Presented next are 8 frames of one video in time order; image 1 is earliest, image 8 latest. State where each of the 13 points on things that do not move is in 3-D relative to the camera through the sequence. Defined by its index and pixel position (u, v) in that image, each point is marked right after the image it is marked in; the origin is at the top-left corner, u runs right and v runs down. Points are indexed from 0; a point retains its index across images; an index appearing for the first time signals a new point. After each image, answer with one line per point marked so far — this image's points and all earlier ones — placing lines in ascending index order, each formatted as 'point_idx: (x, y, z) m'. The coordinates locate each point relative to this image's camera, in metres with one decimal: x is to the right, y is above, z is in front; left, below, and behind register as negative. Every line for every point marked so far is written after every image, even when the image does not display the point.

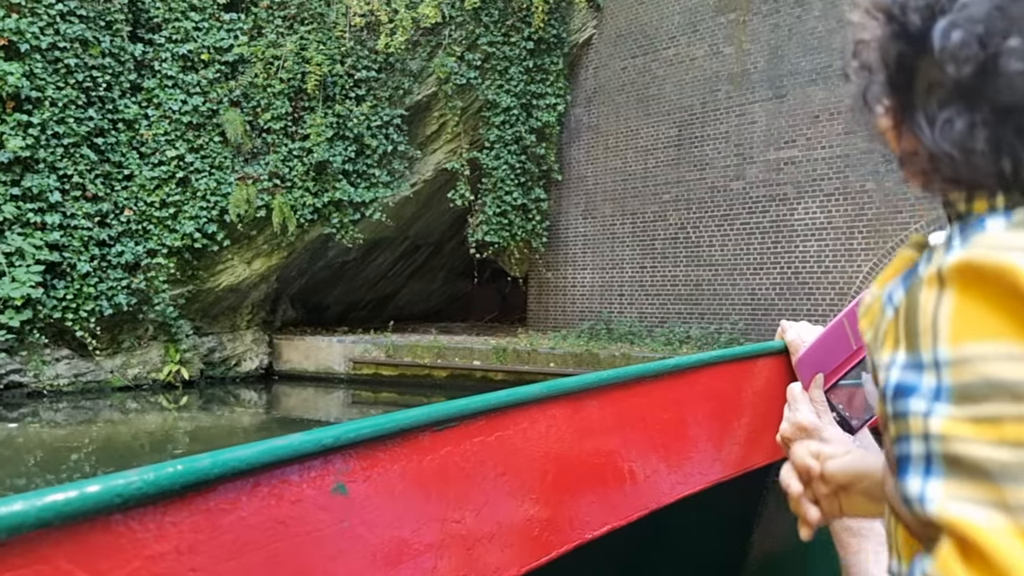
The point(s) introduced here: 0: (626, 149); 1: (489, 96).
0: (+1.8, +2.1, +11.6) m
1: (-0.3, +2.8, +10.7) m
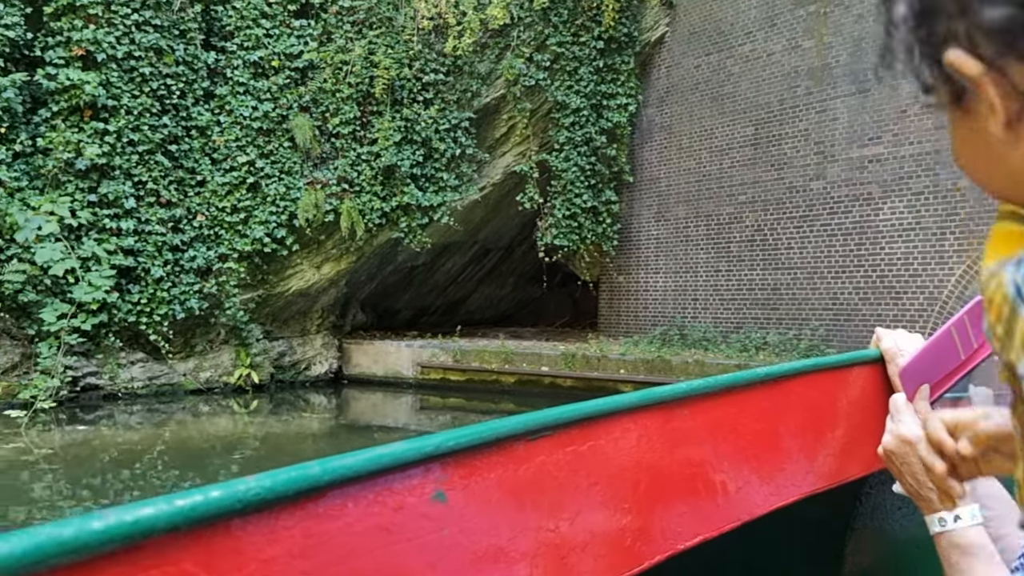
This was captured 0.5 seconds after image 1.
0: (+2.9, +2.1, +11.2) m
1: (+0.7, +2.7, +10.5) m
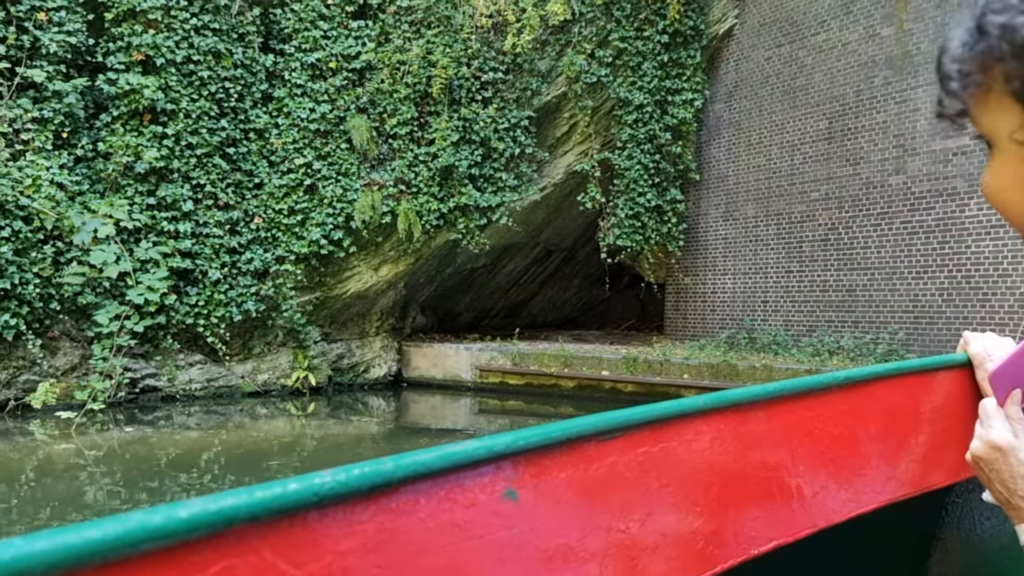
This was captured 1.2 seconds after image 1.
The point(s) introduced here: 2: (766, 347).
0: (+3.7, +2.0, +10.6) m
1: (+1.5, +2.7, +10.1) m
2: (+3.5, -0.8, +9.9) m
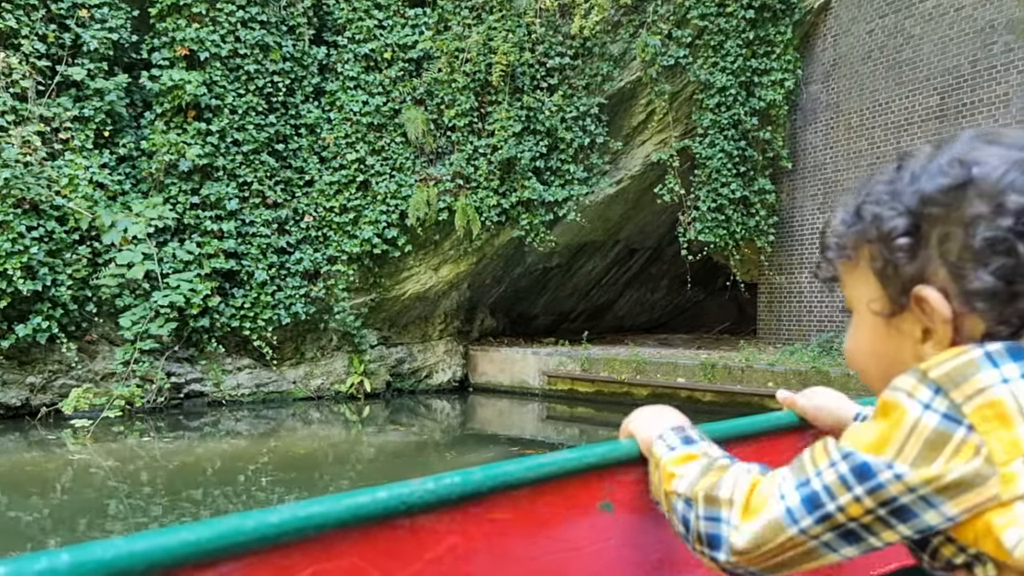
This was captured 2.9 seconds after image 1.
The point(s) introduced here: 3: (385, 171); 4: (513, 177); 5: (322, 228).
0: (+4.7, +2.0, +9.4) m
1: (+2.4, +2.7, +9.2) m
2: (+4.3, -0.8, +8.7) m
3: (-1.5, +1.3, +8.2) m
4: (0.0, +1.3, +8.7) m
5: (-2.2, +0.7, +8.0) m
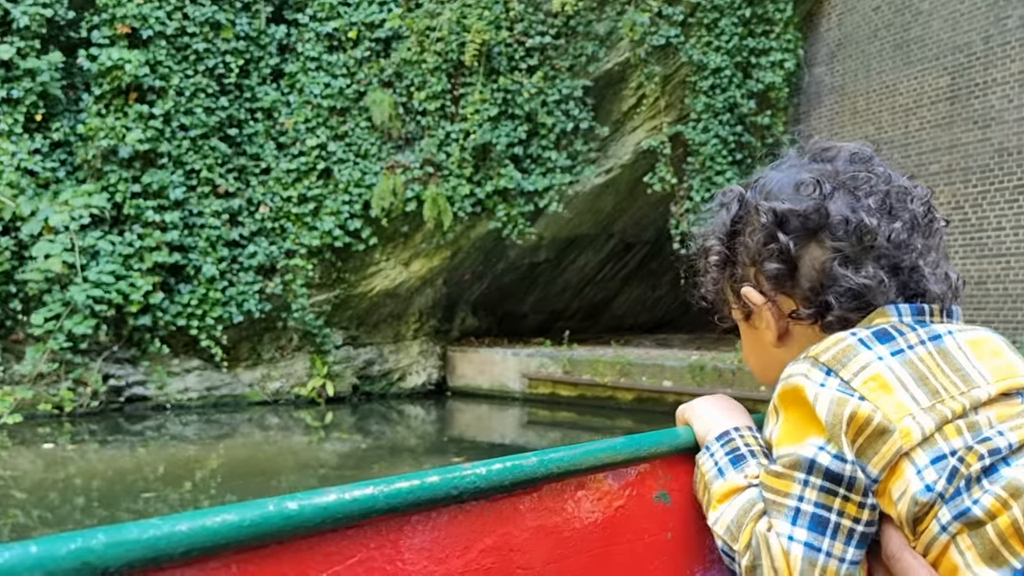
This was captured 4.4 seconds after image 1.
0: (+4.4, +2.1, +8.7) m
1: (+2.1, +2.7, +8.6) m
2: (+4.0, -0.7, +8.1) m
3: (-1.7, +1.3, +7.6) m
4: (-0.3, +1.4, +8.1) m
5: (-2.4, +0.7, +7.5) m
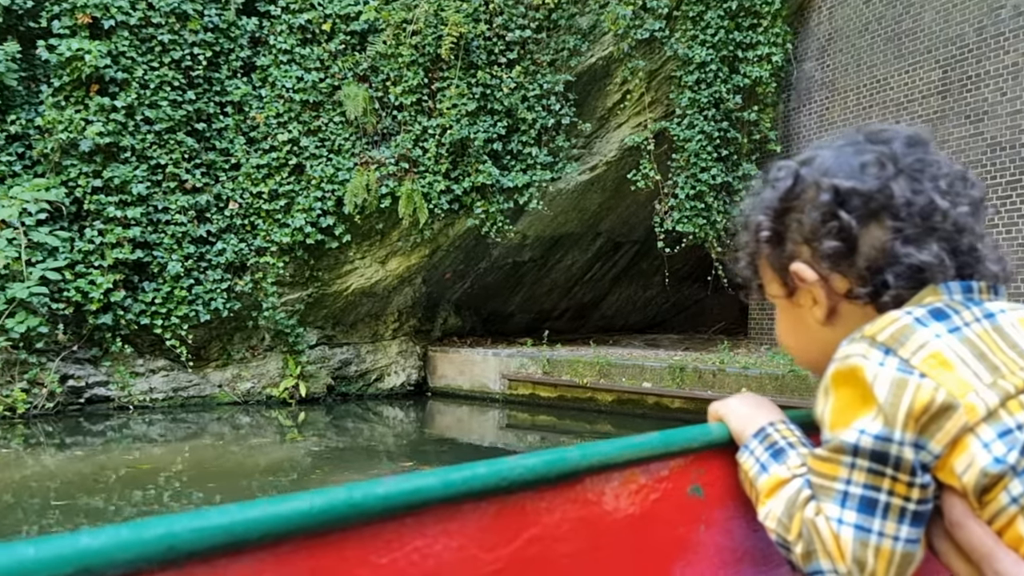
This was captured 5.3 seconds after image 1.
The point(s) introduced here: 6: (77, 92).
0: (+4.2, +2.1, +8.5) m
1: (+1.9, +2.7, +8.4) m
2: (+3.8, -0.7, +7.9) m
3: (-2.0, +1.4, +7.5) m
4: (-0.5, +1.4, +7.9) m
5: (-2.7, +0.7, +7.3) m
6: (-3.9, +1.8, +6.7) m
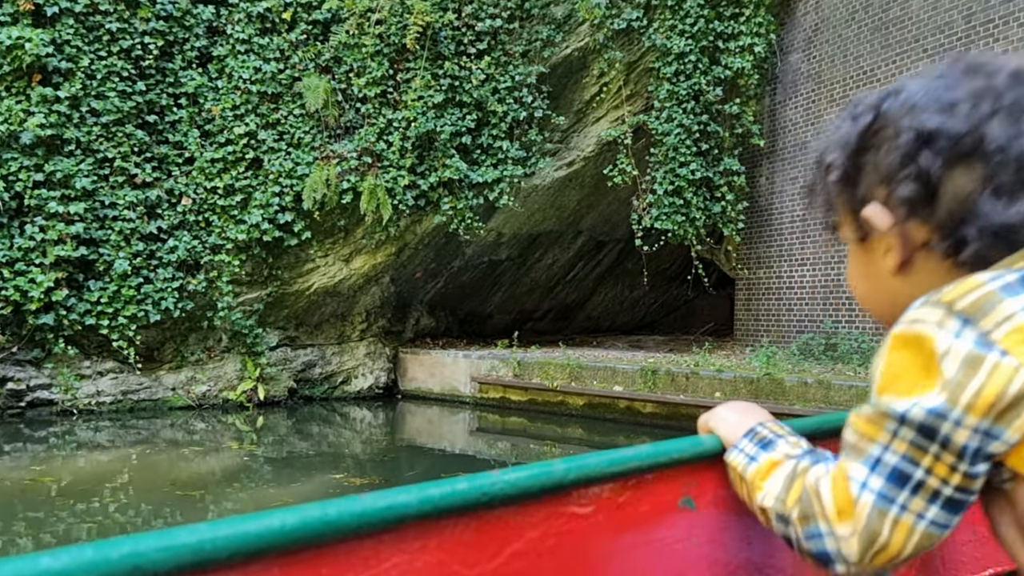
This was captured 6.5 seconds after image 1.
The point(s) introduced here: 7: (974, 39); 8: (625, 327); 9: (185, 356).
0: (+3.9, +2.1, +8.2) m
1: (+1.6, +2.7, +8.1) m
2: (+3.5, -0.7, +7.6) m
3: (-2.3, +1.4, +7.2) m
4: (-0.8, +1.4, +7.6) m
5: (-3.0, +0.7, +7.1) m
6: (-4.2, +1.8, +6.4) m
7: (+4.5, +2.5, +7.3) m
8: (+2.0, -0.7, +13.4) m
9: (-3.3, -0.7, +7.5) m
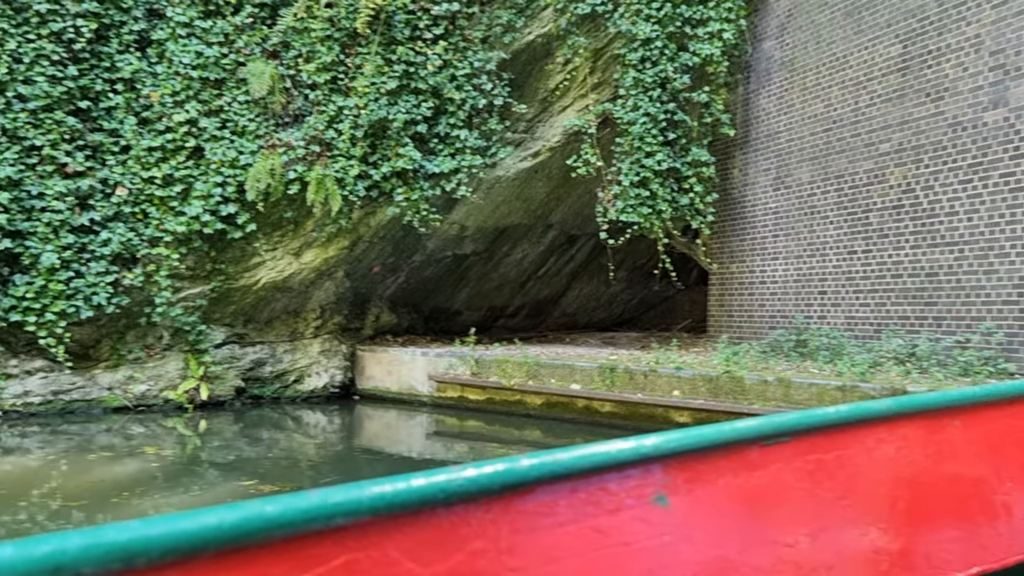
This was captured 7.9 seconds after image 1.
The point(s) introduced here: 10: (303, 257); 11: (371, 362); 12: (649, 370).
0: (+3.4, +2.2, +8.0) m
1: (+1.2, +2.8, +7.8) m
2: (+3.1, -0.6, +7.3) m
3: (-2.7, +1.4, +6.9) m
4: (-1.3, +1.4, +7.3) m
5: (-3.4, +0.8, +6.7) m
6: (-4.7, +1.8, +6.1) m
7: (+4.1, +2.5, +7.0) m
8: (+1.5, -0.6, +13.1) m
9: (-3.8, -0.6, +7.1) m
10: (-2.2, +0.3, +7.6) m
11: (-1.6, -0.8, +8.4) m
12: (+1.1, -0.7, +6.1) m
